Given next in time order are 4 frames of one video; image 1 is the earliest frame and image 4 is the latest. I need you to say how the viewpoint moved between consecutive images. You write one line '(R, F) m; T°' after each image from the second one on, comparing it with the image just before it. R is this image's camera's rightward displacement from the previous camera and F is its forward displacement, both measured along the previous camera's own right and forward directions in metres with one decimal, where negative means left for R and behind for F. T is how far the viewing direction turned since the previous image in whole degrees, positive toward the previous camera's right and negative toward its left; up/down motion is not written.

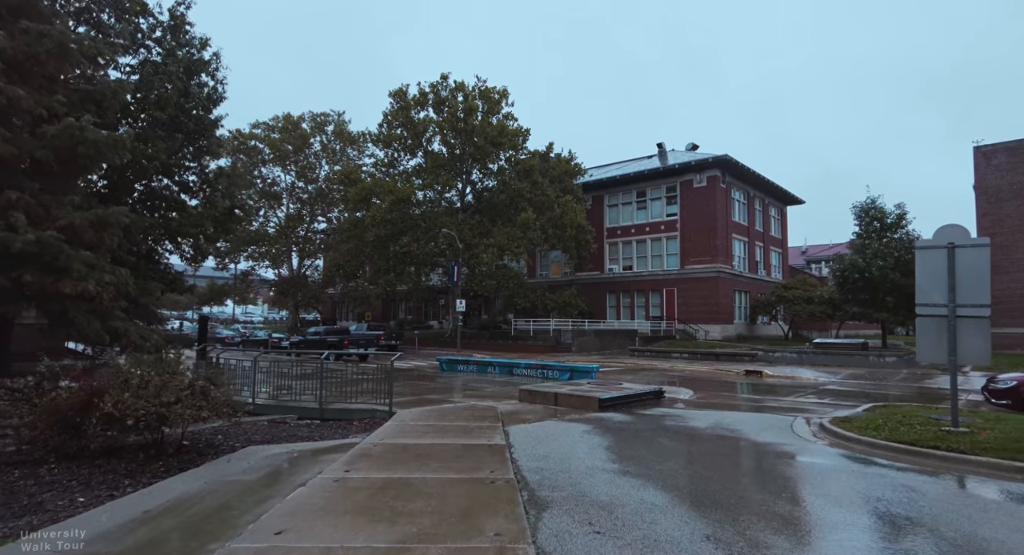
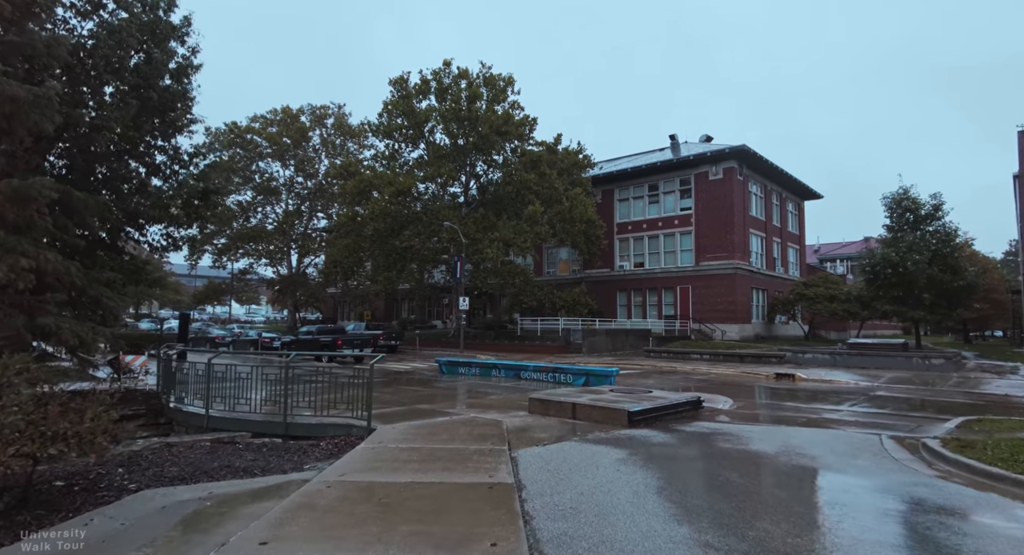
(0.0, +2.0) m; -1°
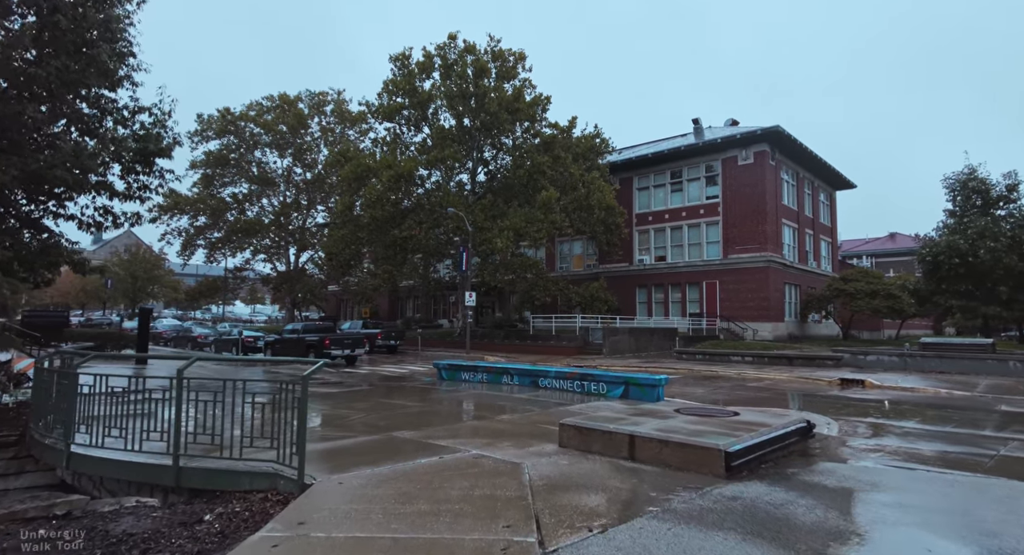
(-0.2, +3.3) m; -1°
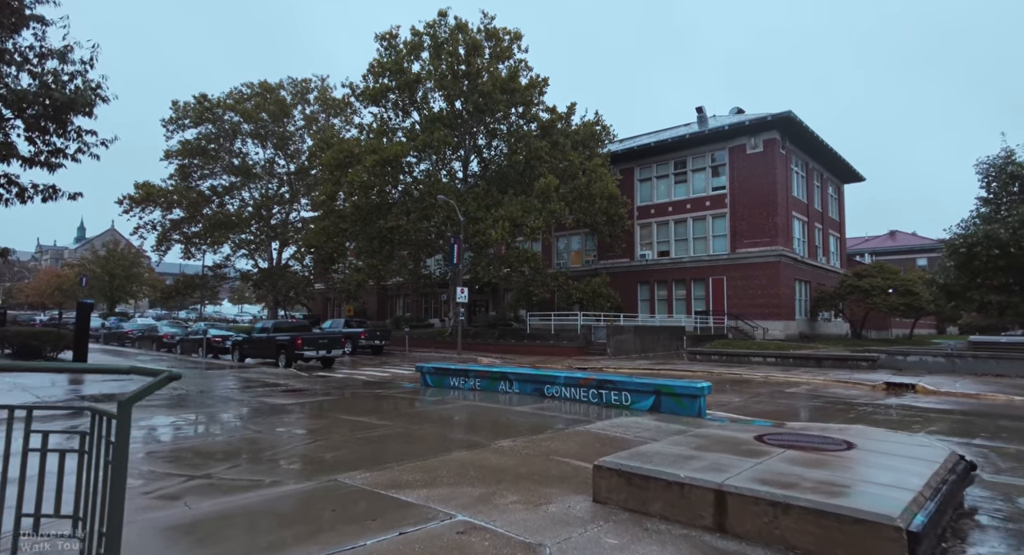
(-0.1, +2.4) m; +1°
